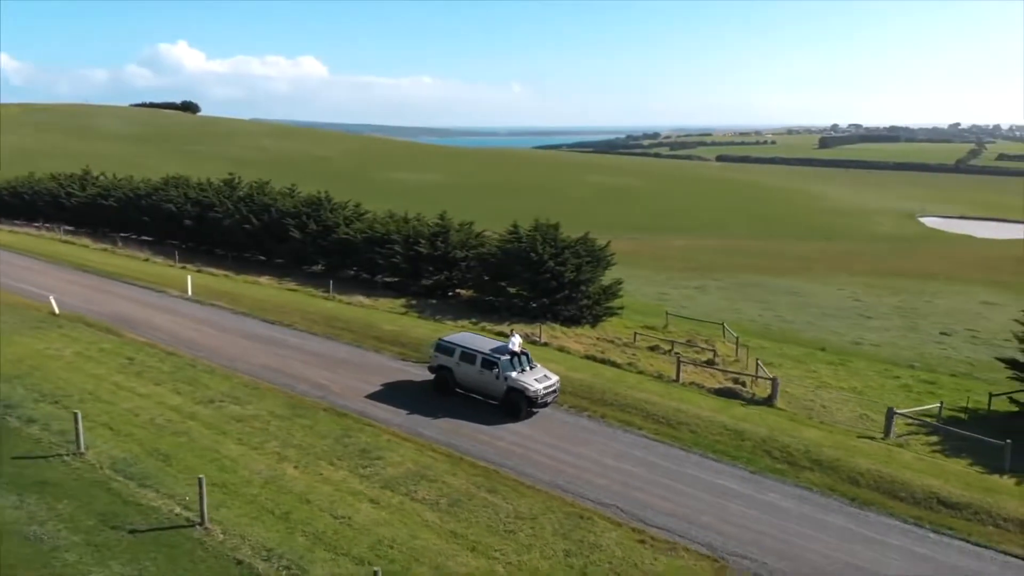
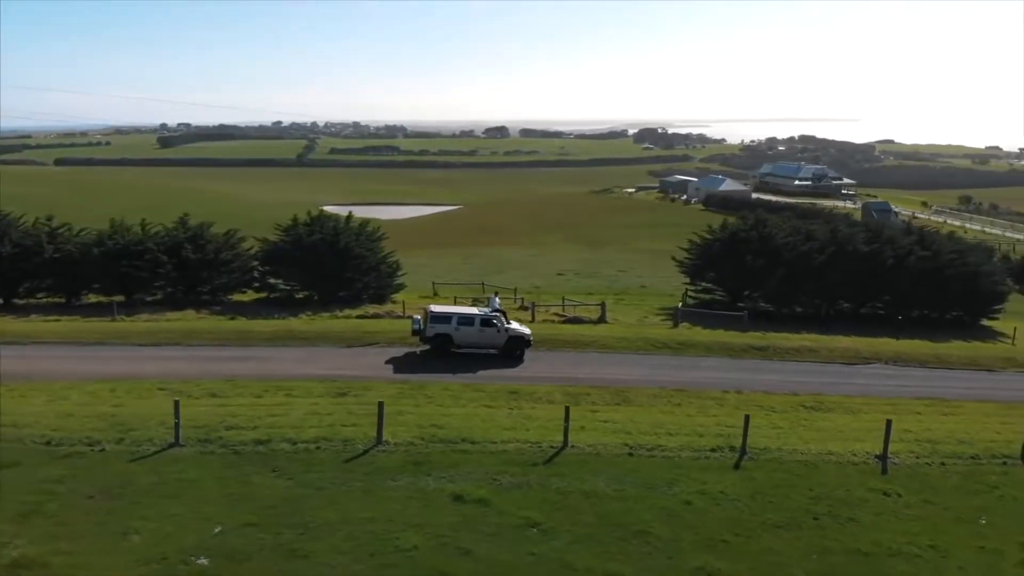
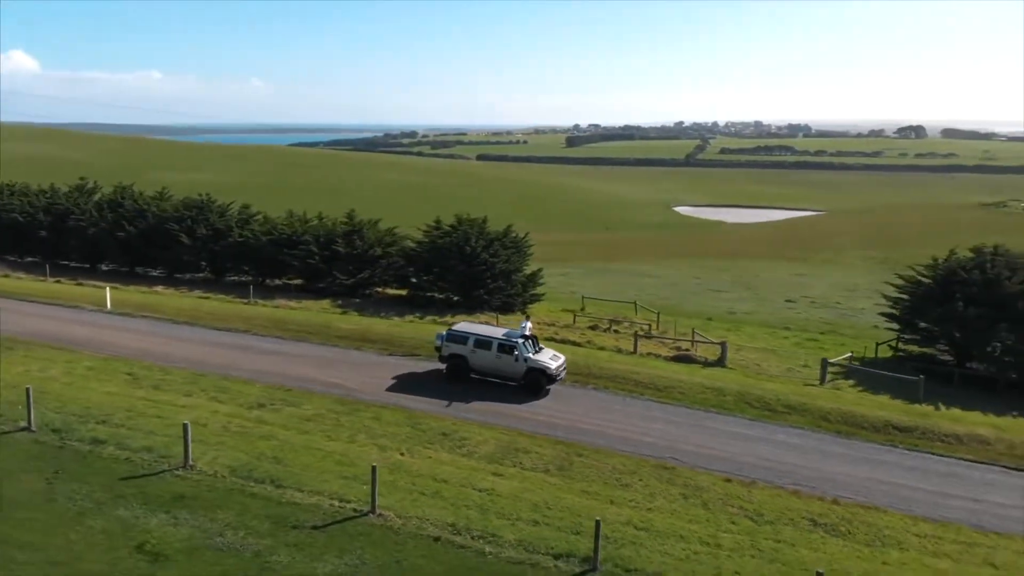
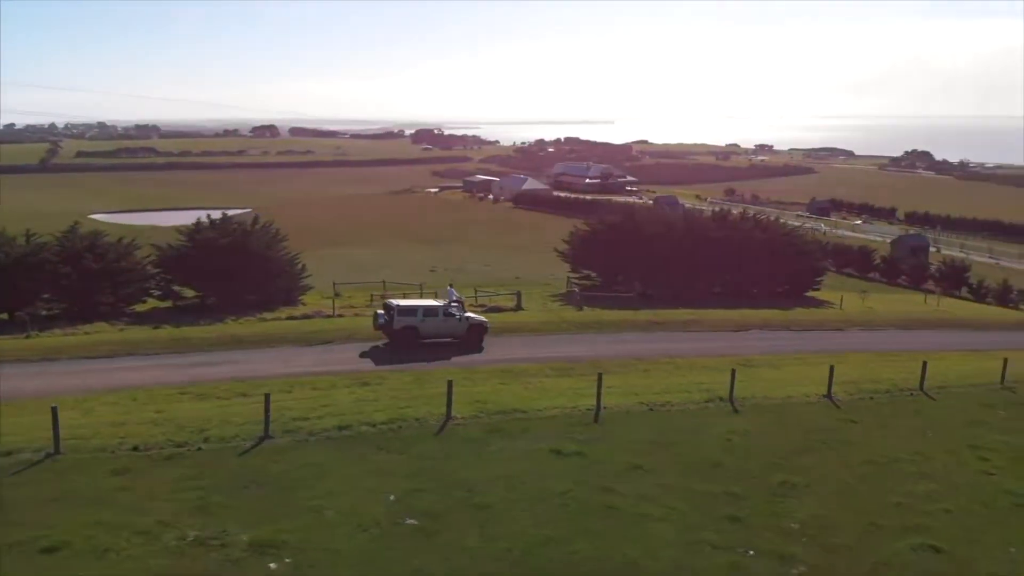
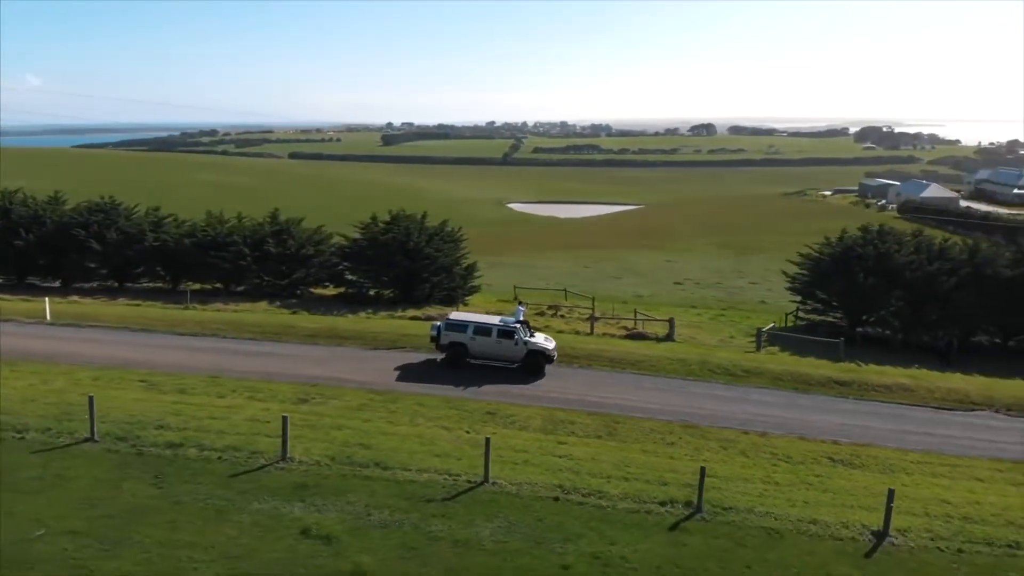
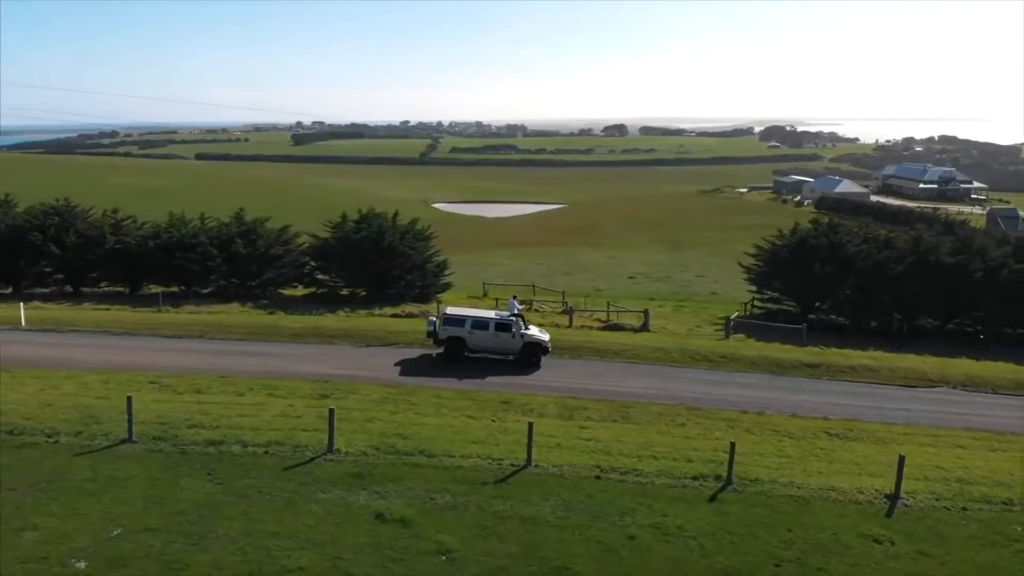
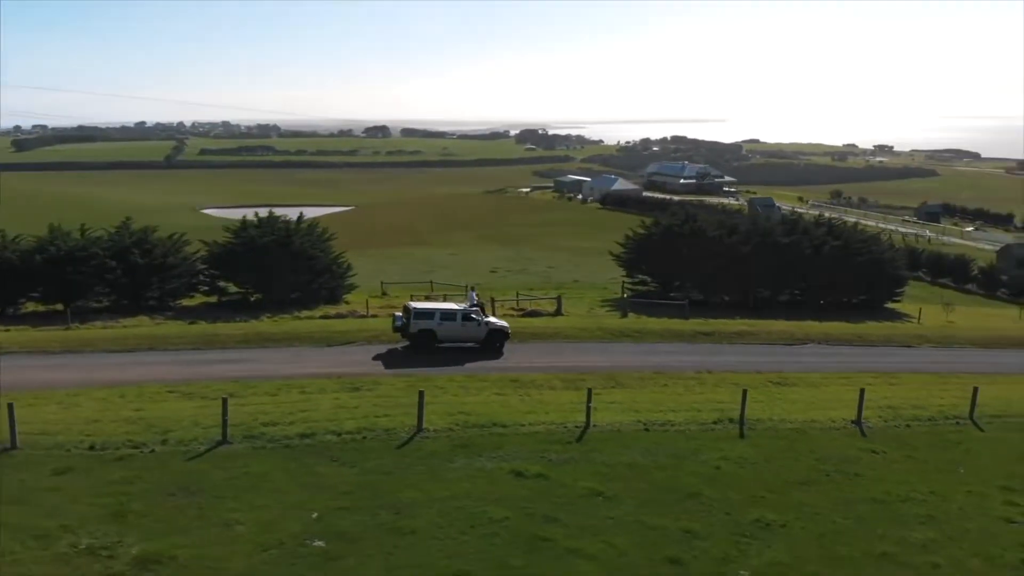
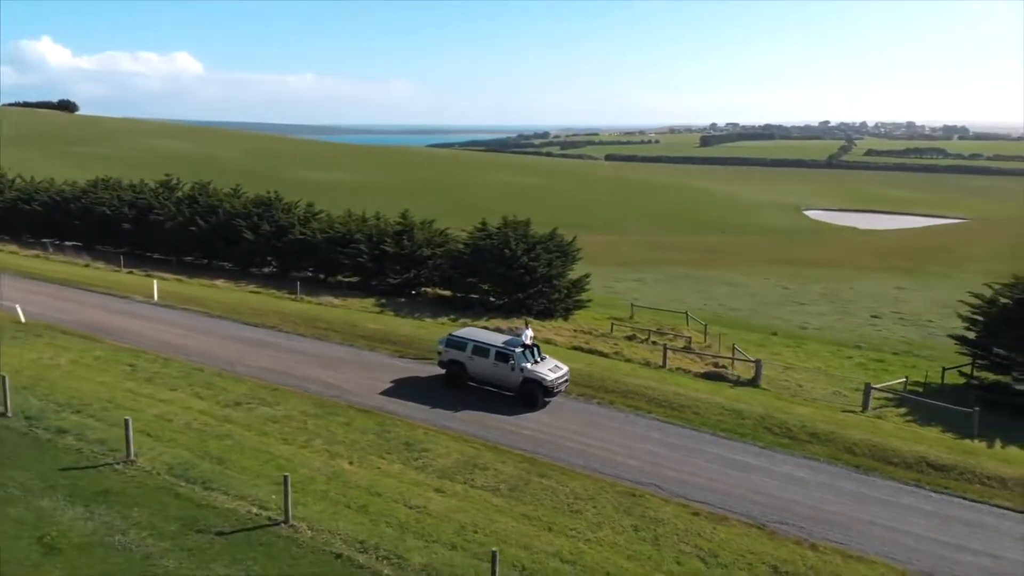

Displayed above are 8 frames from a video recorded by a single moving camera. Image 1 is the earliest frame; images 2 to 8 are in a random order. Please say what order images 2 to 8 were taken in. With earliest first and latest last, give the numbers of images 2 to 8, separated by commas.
8, 3, 5, 6, 2, 7, 4
